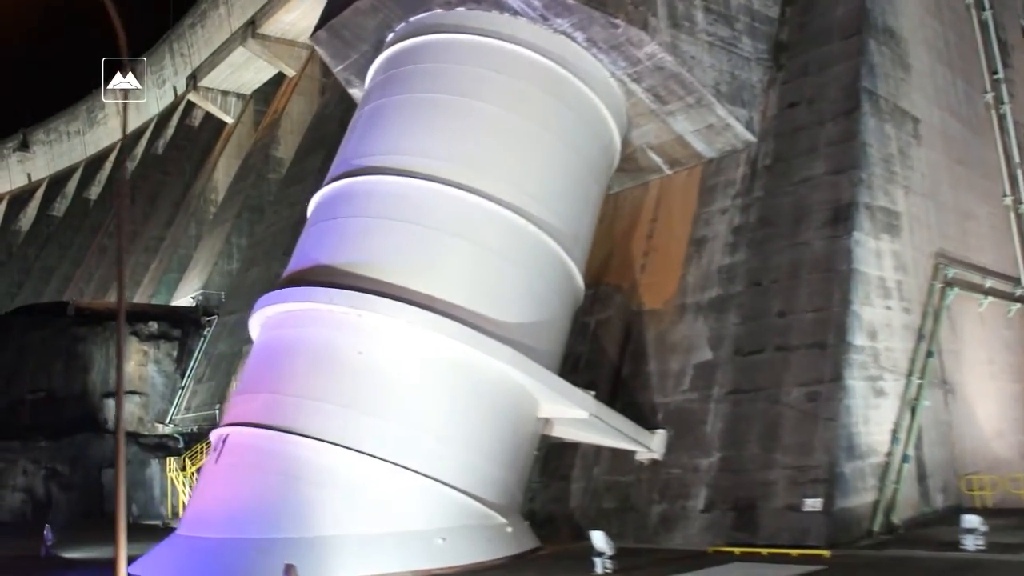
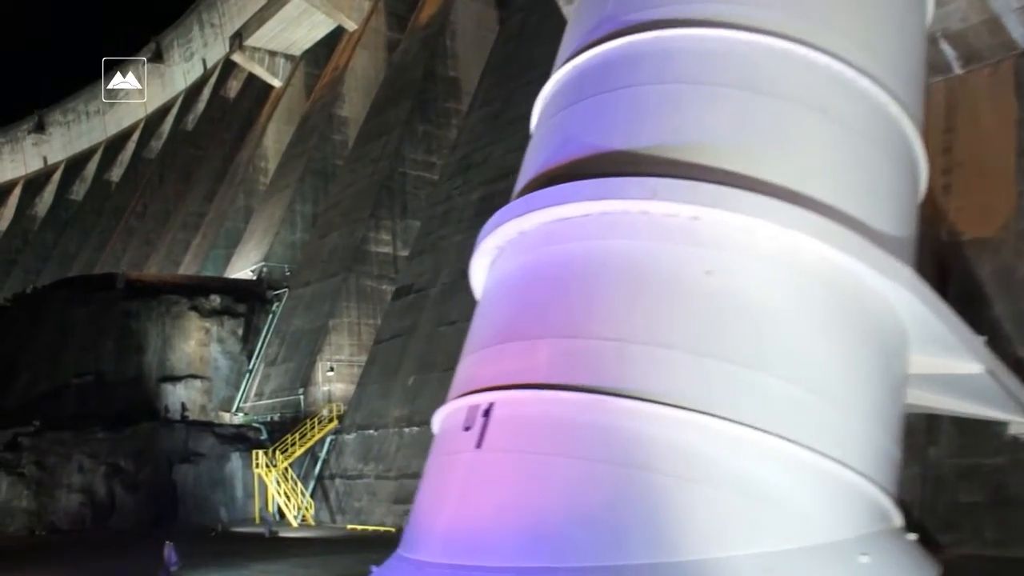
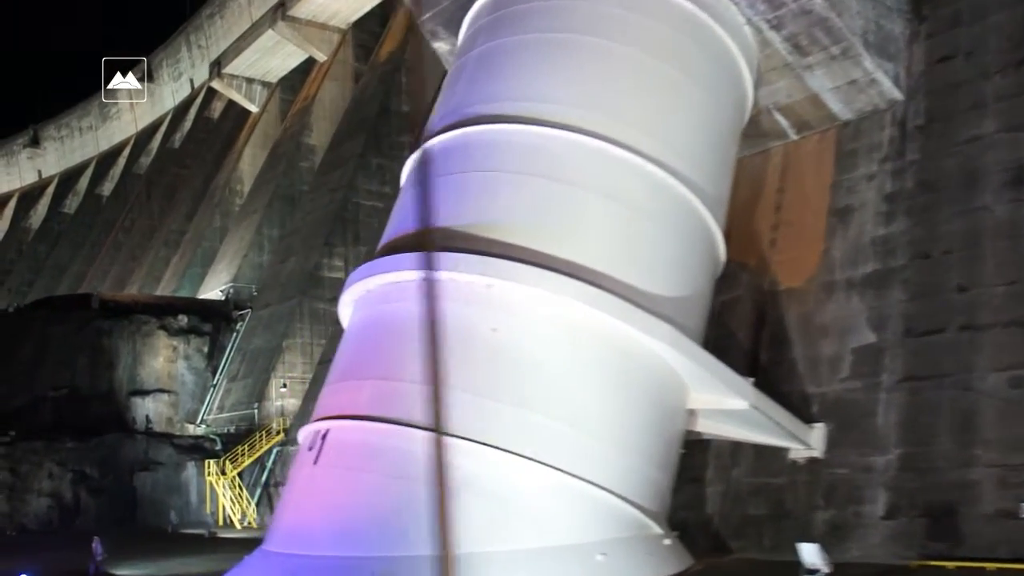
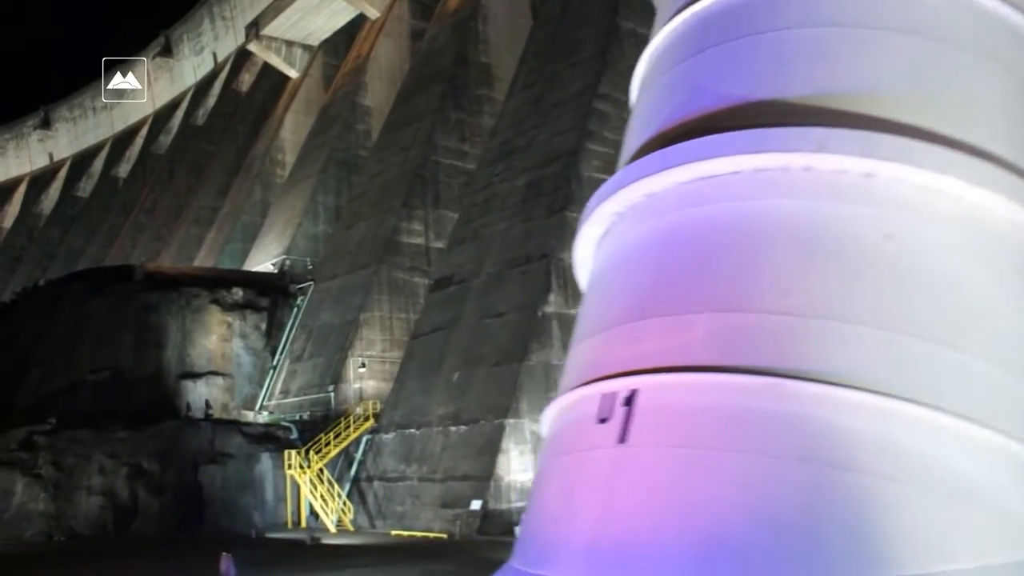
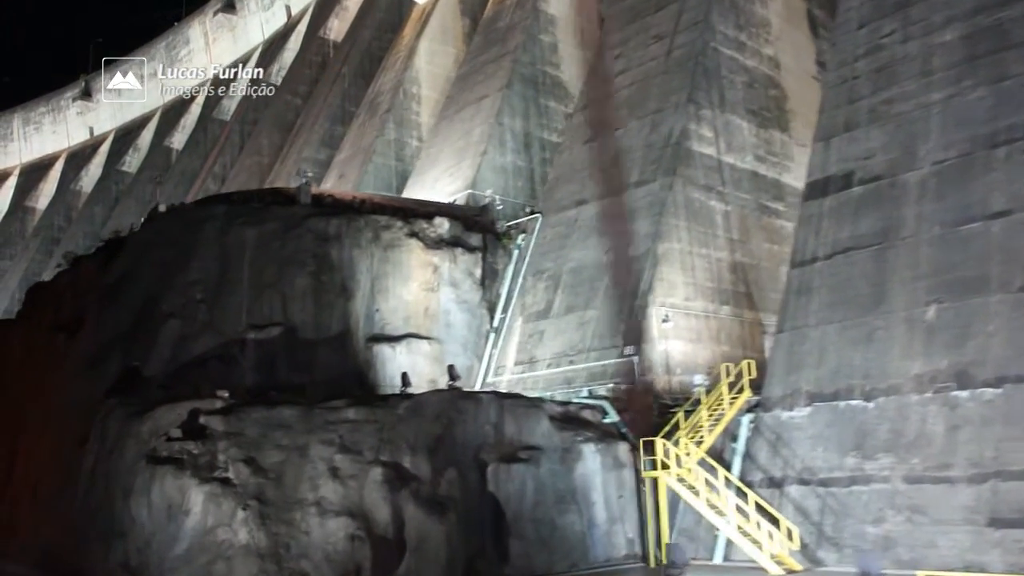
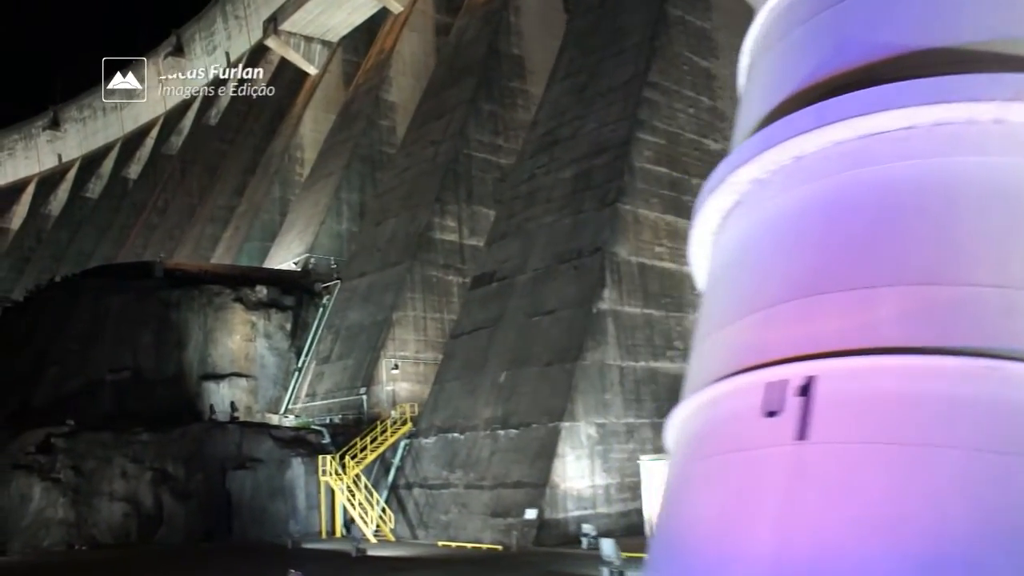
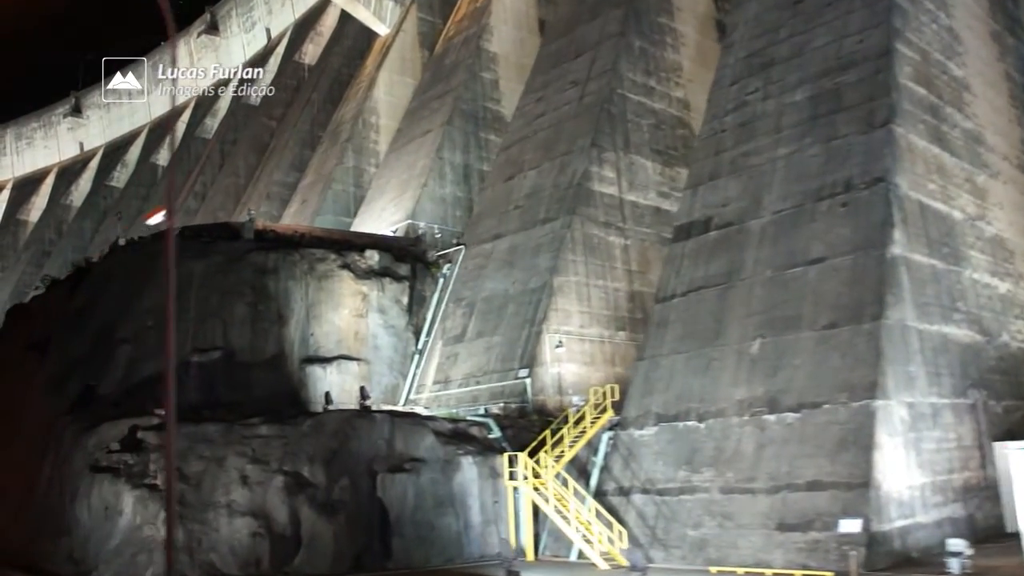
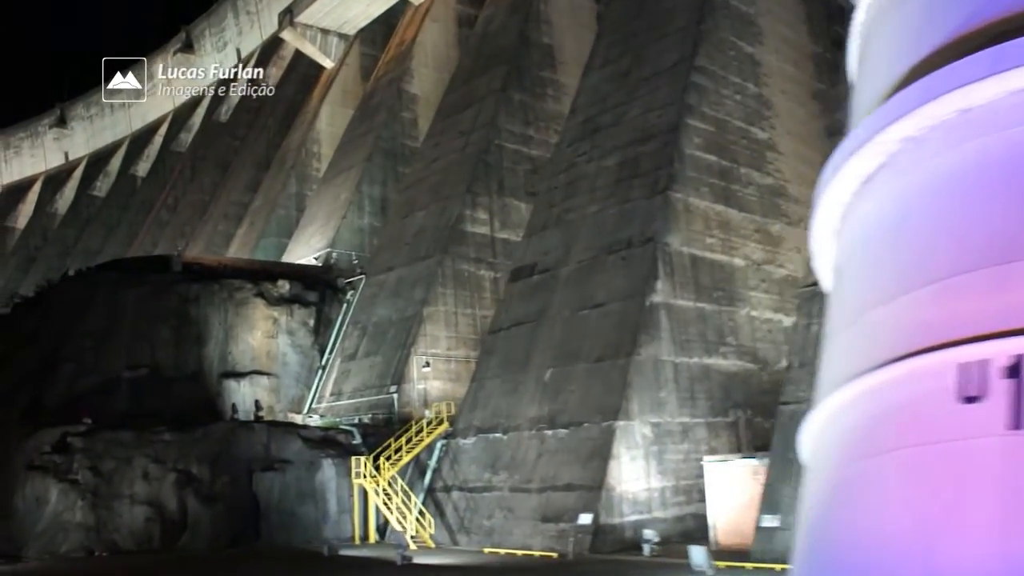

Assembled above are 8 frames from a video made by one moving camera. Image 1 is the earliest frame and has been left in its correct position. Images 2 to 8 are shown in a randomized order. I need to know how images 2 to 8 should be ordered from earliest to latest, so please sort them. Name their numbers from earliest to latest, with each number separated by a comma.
3, 2, 4, 6, 8, 7, 5
